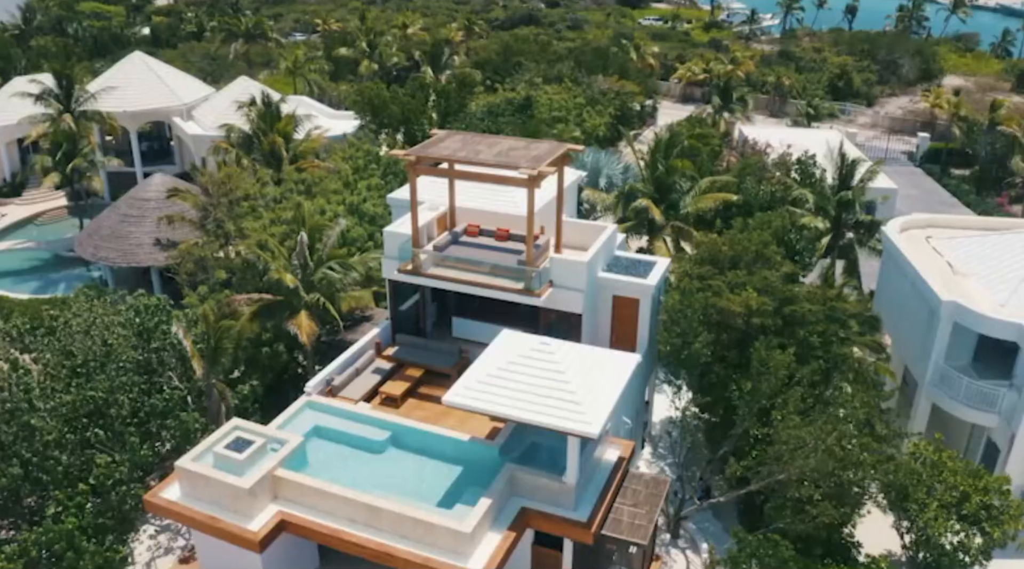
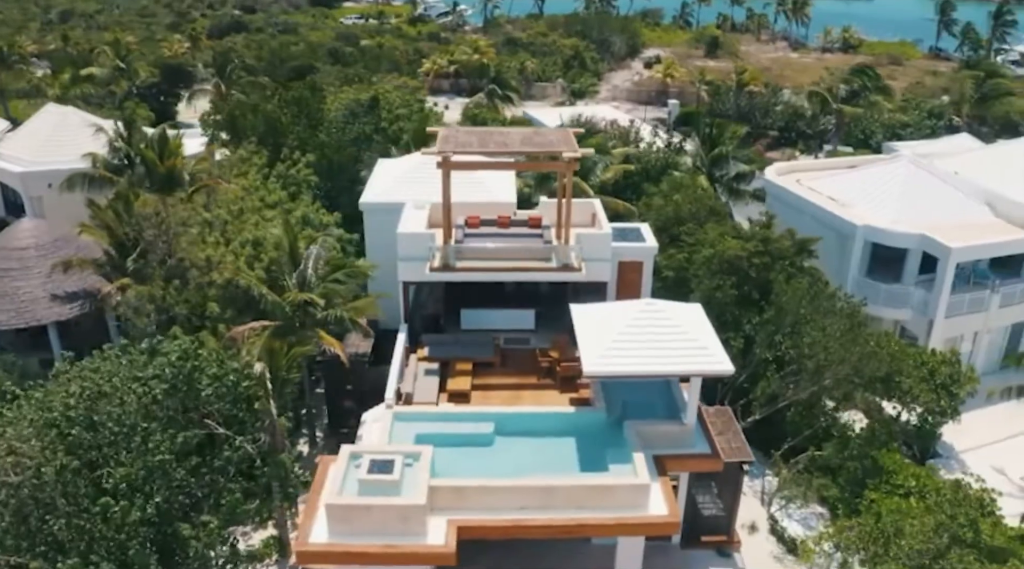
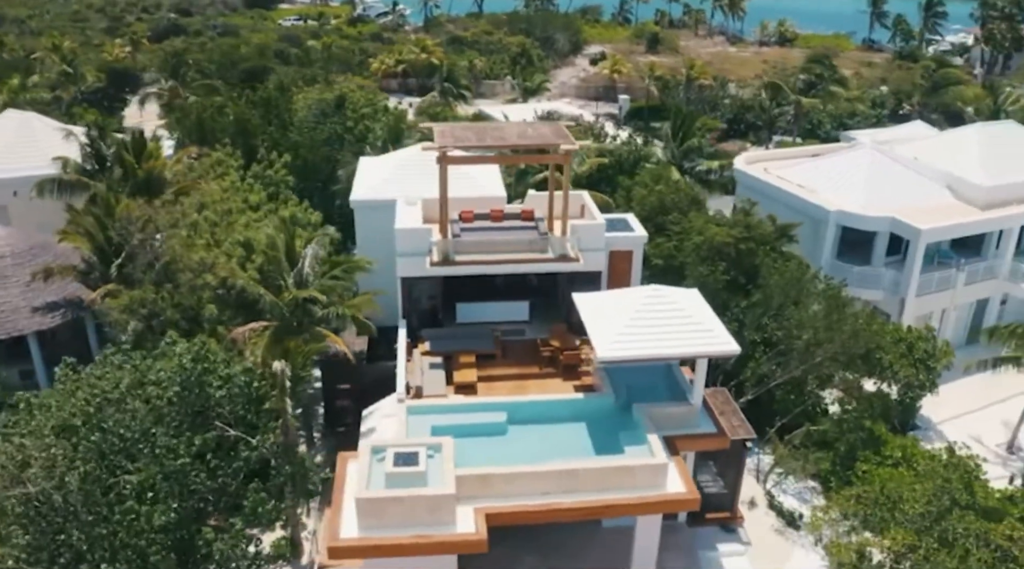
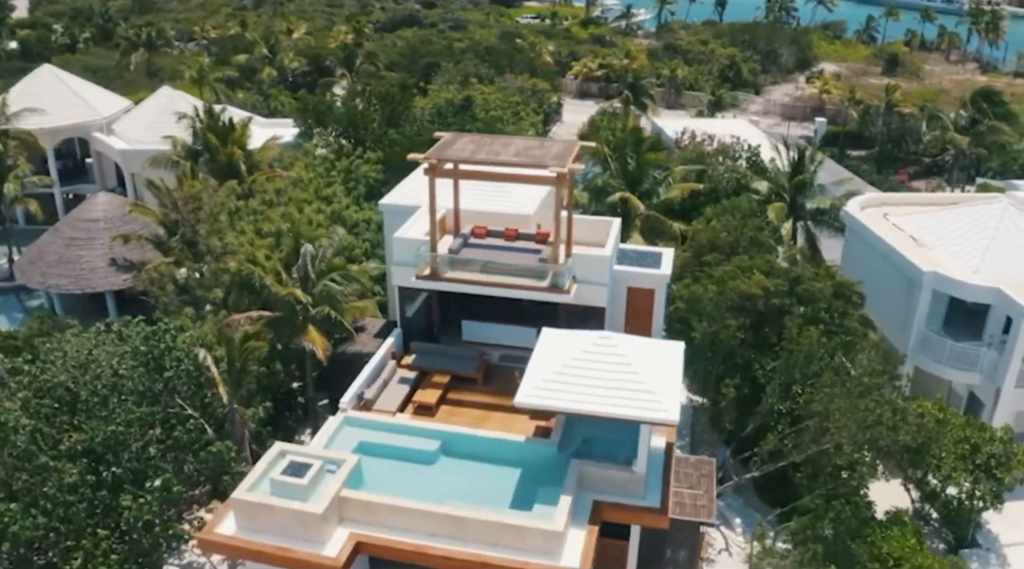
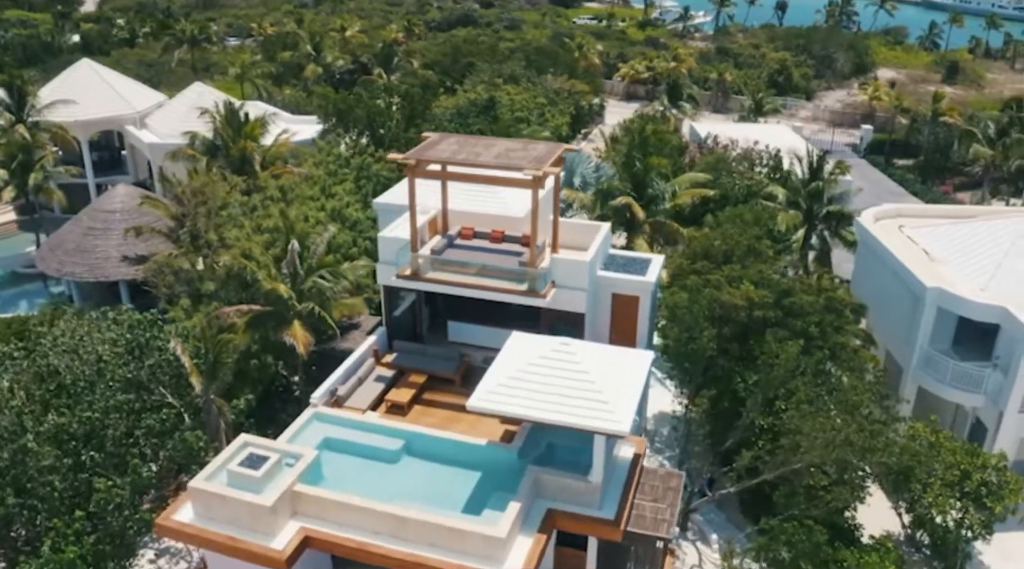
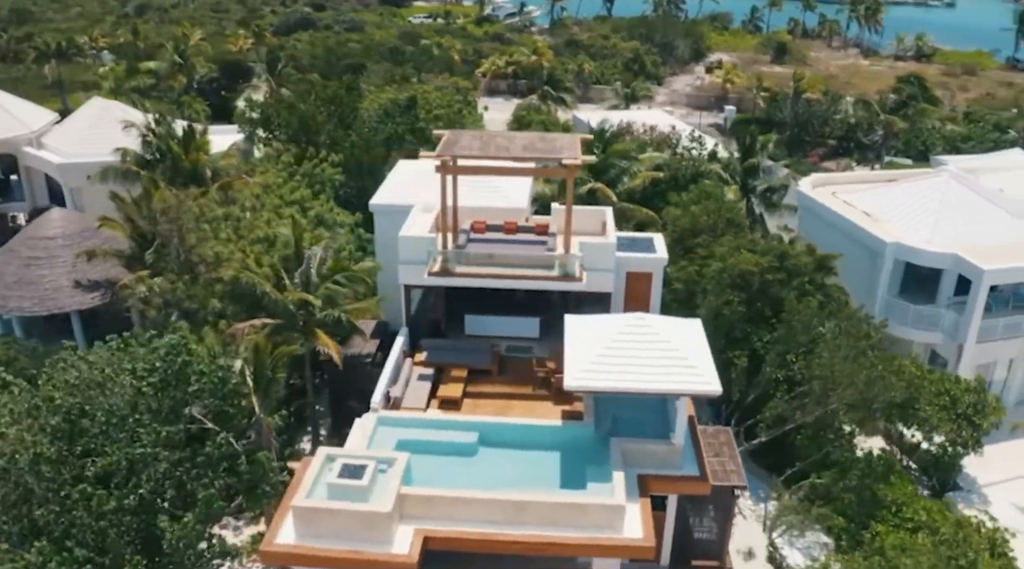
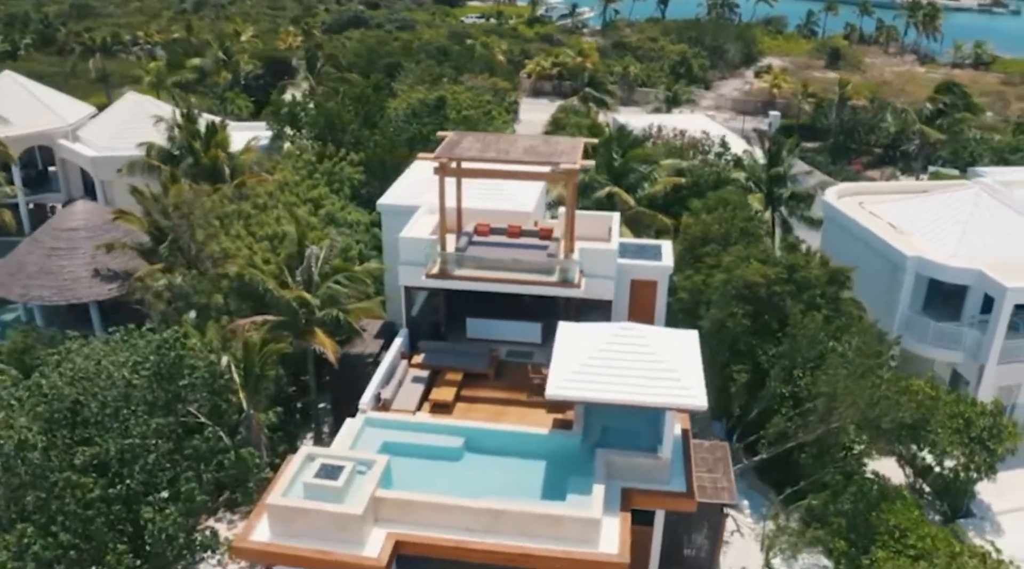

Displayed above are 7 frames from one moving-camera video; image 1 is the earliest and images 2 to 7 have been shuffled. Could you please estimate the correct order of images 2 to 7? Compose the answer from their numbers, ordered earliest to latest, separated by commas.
5, 4, 7, 6, 2, 3
